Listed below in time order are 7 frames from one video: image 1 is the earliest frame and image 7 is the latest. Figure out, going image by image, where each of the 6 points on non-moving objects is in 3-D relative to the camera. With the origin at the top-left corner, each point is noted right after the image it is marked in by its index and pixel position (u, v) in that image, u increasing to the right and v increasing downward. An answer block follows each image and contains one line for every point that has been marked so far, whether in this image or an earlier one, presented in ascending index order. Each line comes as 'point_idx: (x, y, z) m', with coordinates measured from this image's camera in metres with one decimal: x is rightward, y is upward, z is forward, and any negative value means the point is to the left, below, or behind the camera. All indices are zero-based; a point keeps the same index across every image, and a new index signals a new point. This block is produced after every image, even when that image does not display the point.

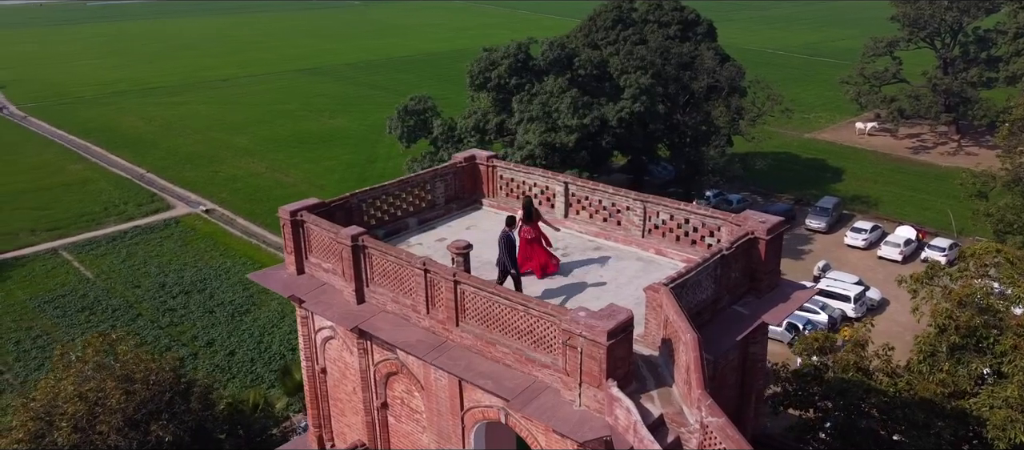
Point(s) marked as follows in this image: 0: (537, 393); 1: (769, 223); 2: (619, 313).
0: (+0.2, -1.5, +7.2) m
1: (+2.8, 0.0, +8.7) m
2: (+0.9, -0.8, +6.8) m
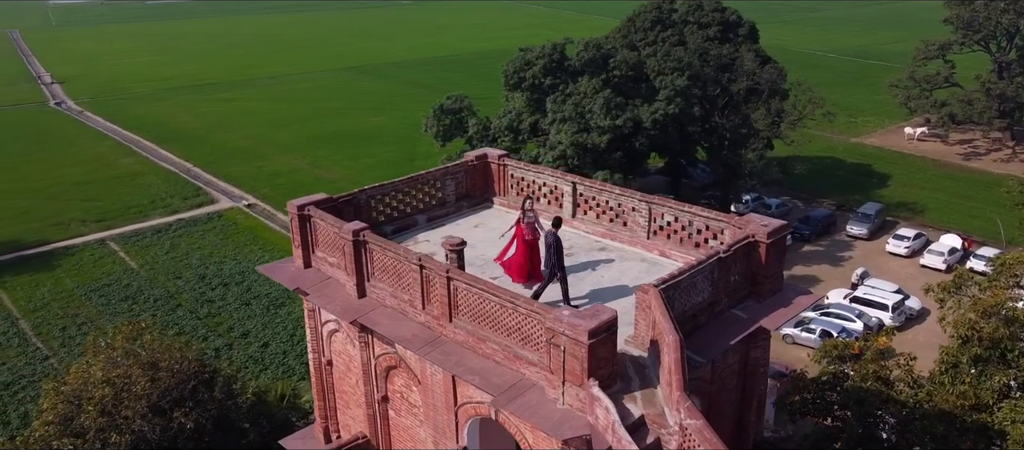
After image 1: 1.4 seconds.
0: (+0.1, -1.5, +7.2) m
1: (+2.8, 0.0, +8.6) m
2: (+0.8, -0.8, +6.8) m
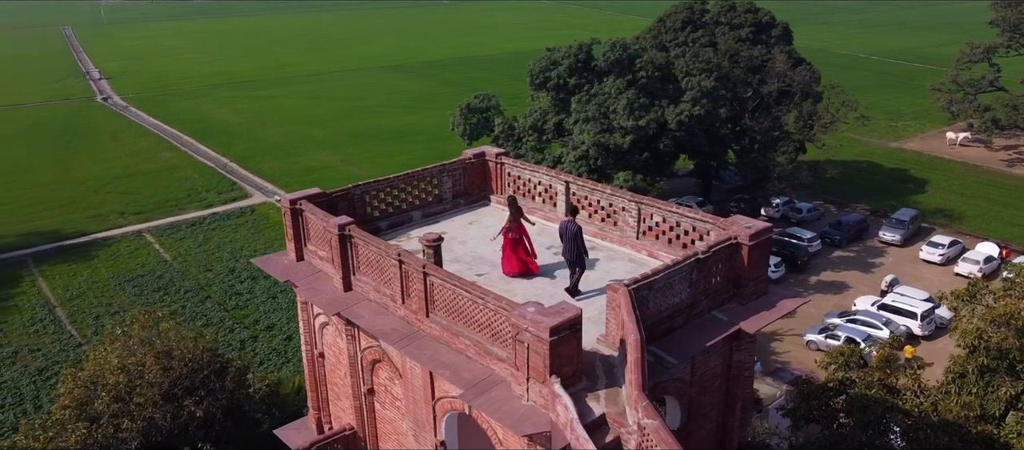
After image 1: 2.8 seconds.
0: (-0.2, -1.5, +7.3) m
1: (+2.6, 0.0, +8.6) m
2: (+0.5, -0.7, +6.8) m
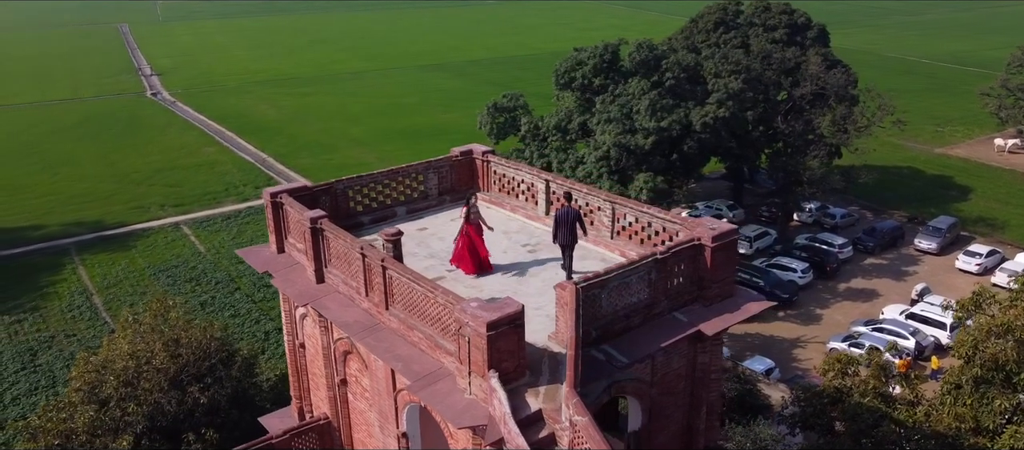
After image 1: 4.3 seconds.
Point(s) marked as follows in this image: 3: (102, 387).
0: (-0.7, -1.5, +7.4) m
1: (+2.2, -0.1, +8.5) m
2: (0.0, -0.7, +6.9) m
3: (-8.1, -3.2, +15.5) m
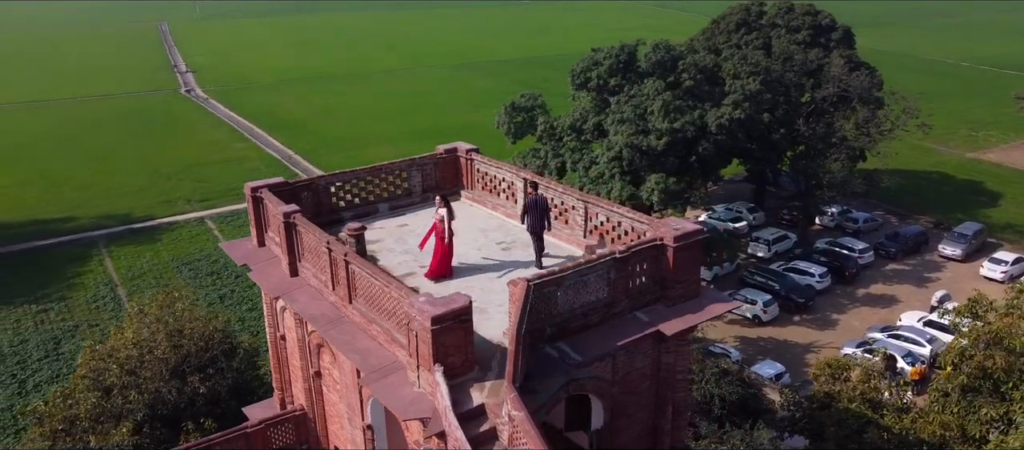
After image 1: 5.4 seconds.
0: (-1.2, -1.4, +7.6) m
1: (+1.8, -0.1, +8.5) m
2: (-0.5, -0.7, +7.0) m
3: (-8.2, -3.0, +16.0) m
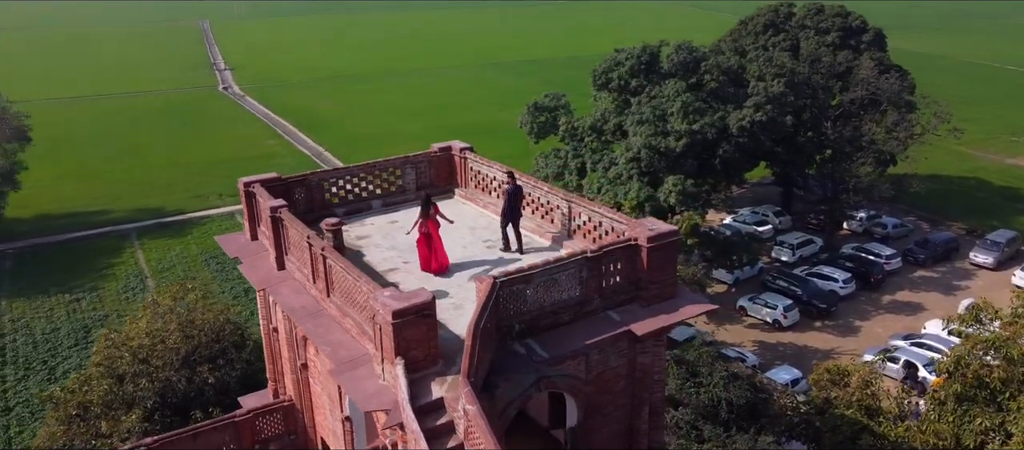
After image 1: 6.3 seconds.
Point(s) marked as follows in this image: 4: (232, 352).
0: (-1.5, -1.4, +7.7) m
1: (+1.6, -0.1, +8.5) m
2: (-0.9, -0.7, +7.2) m
3: (-8.2, -2.9, +16.4) m
4: (-6.2, -2.8, +17.3) m
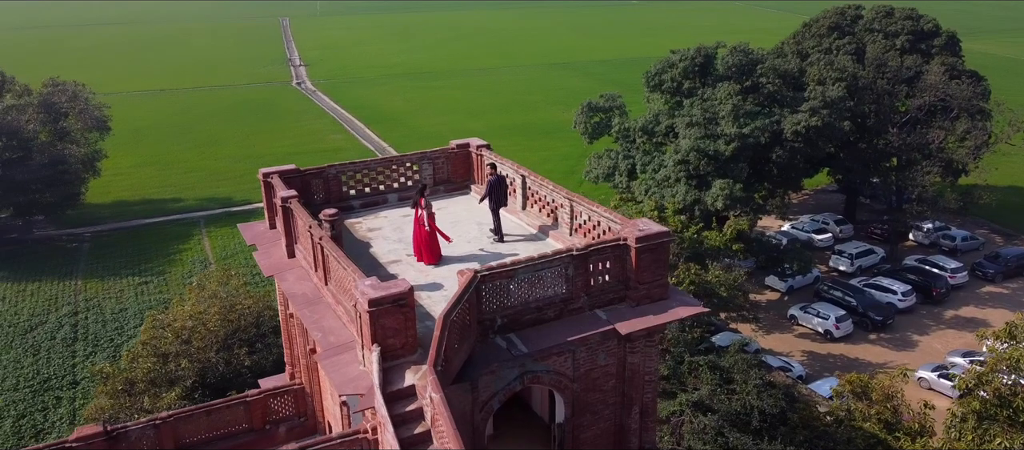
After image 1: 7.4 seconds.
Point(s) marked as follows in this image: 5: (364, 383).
0: (-1.7, -1.3, +8.0) m
1: (+1.4, -0.1, +8.6) m
2: (-1.1, -0.6, +7.4) m
3: (-7.6, -2.6, +17.3) m
4: (-5.6, -2.6, +18.0) m
5: (-1.4, -1.5, +7.5) m
